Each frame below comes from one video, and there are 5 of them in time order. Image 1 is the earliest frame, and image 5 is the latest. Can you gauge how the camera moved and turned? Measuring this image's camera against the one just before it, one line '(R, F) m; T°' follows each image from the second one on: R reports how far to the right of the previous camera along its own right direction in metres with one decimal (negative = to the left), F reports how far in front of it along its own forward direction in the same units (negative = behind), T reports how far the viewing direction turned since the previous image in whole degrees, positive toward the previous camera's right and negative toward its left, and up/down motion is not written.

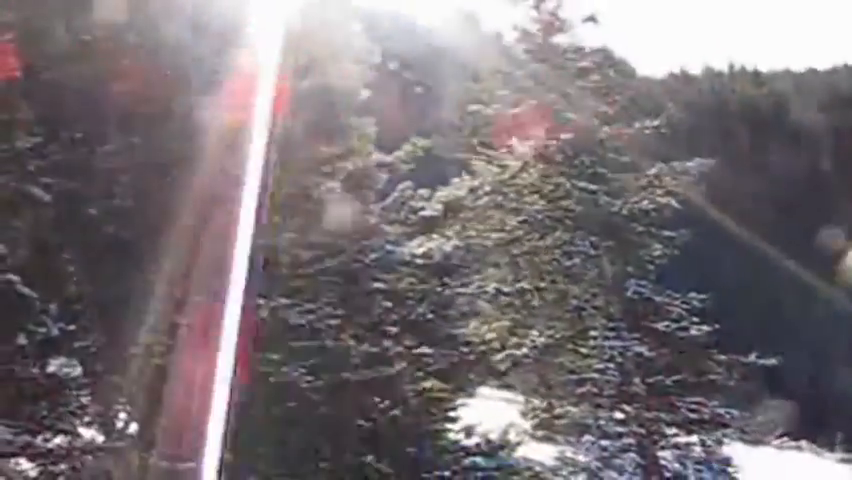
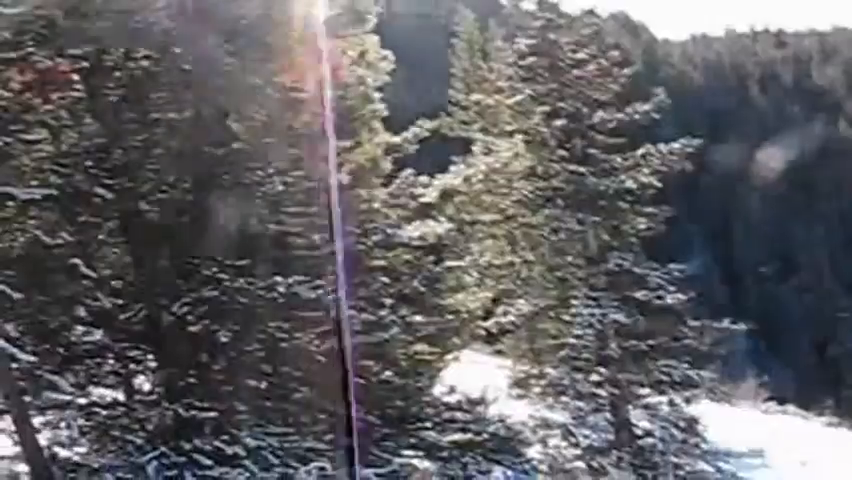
(+0.1, -0.7) m; -1°
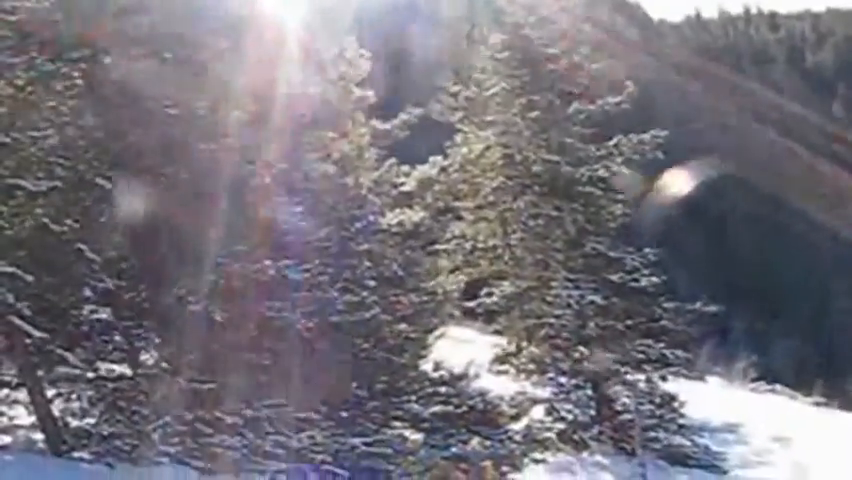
(0.0, -0.3) m; 0°
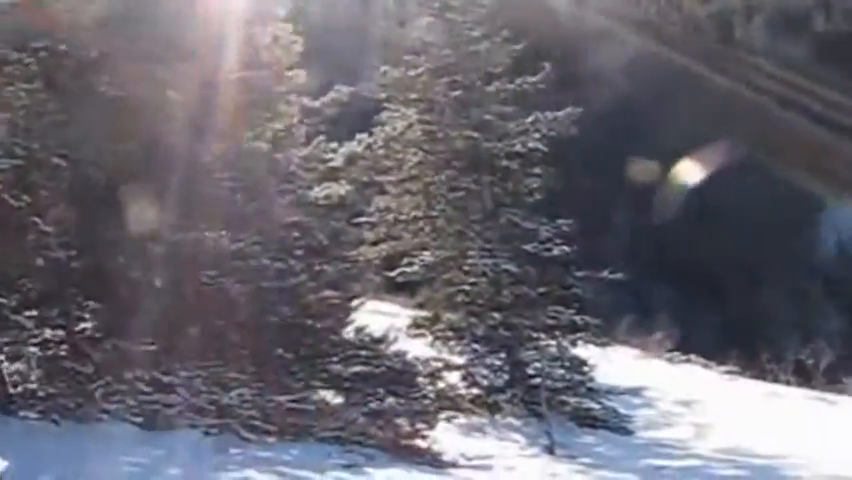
(0.0, -0.5) m; +2°
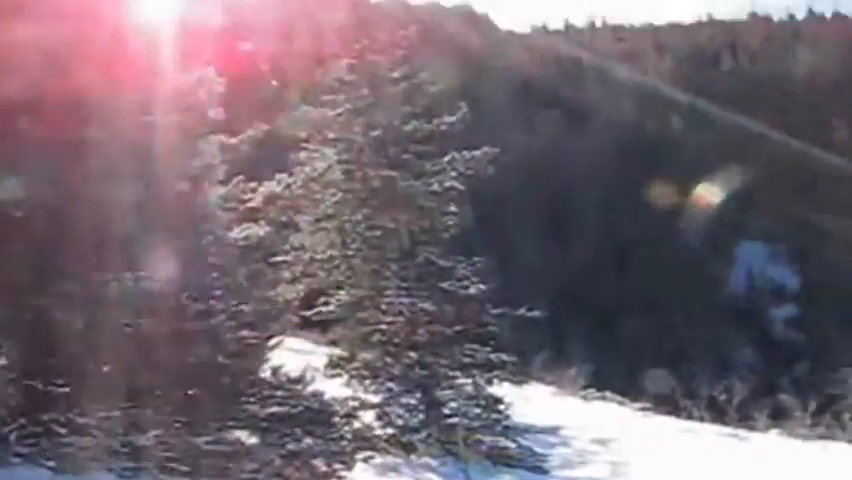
(-2.8, +0.6) m; +22°
